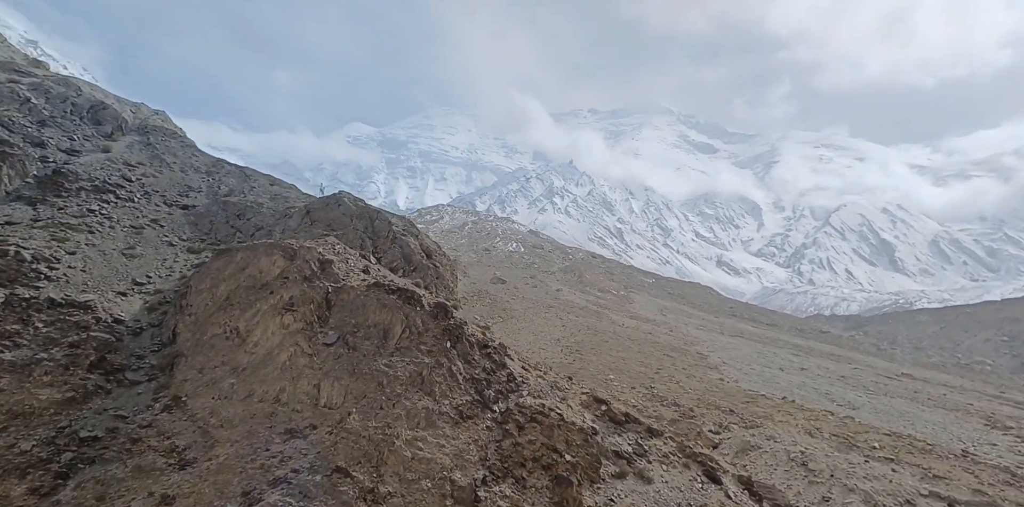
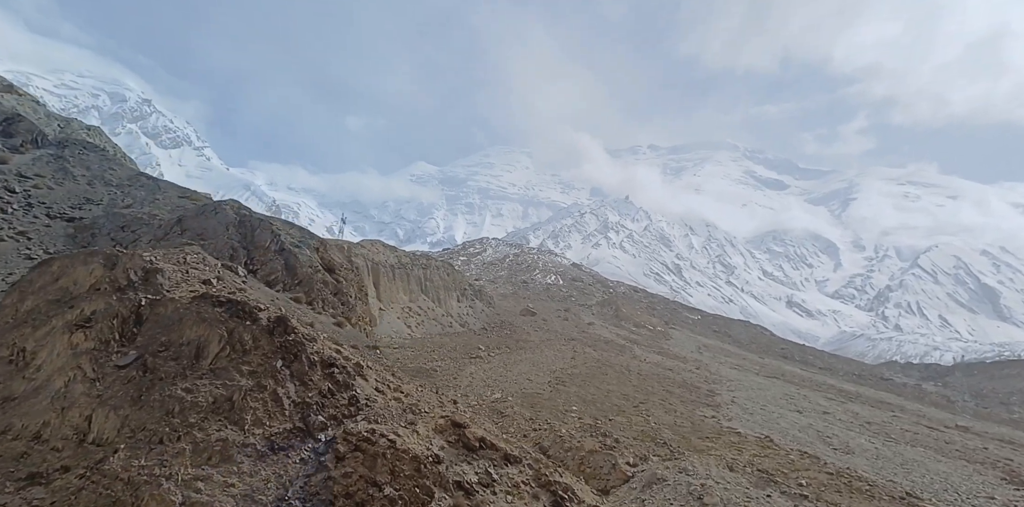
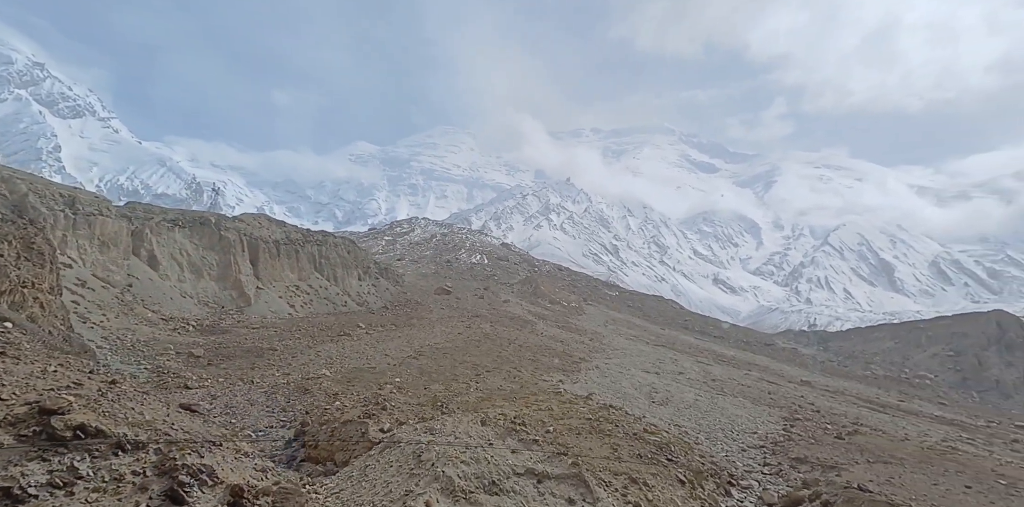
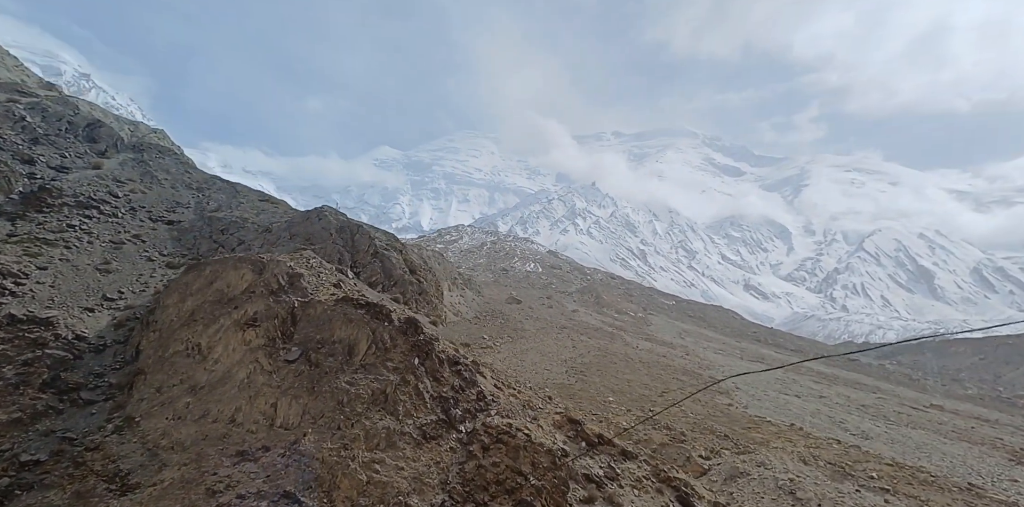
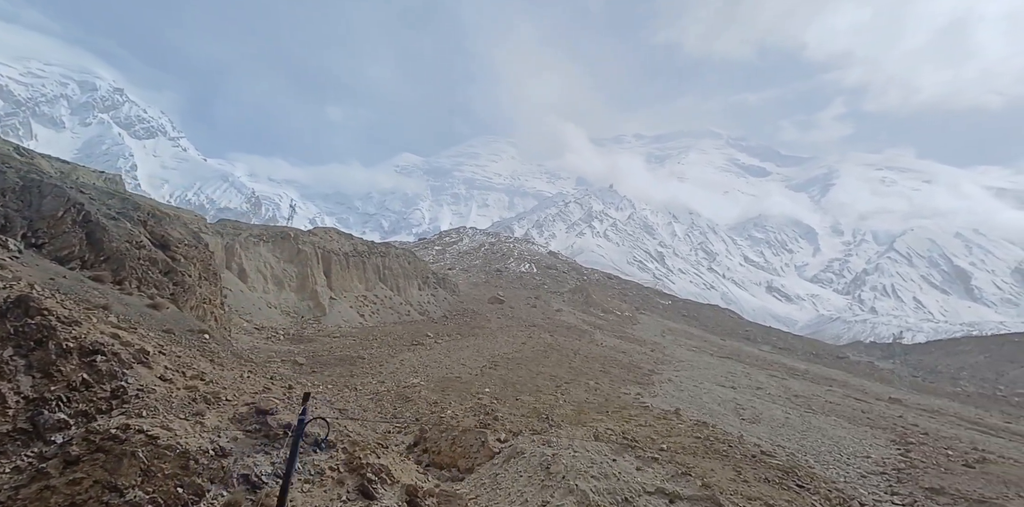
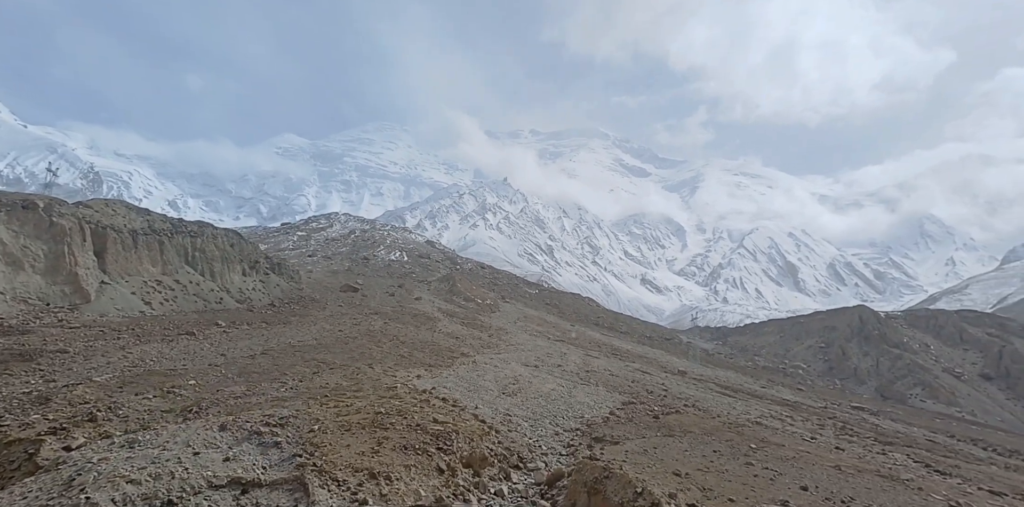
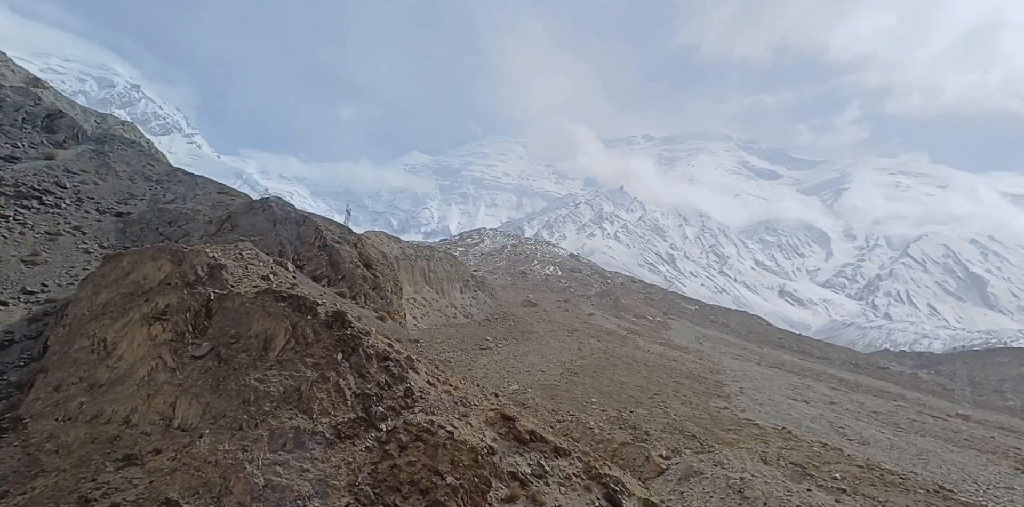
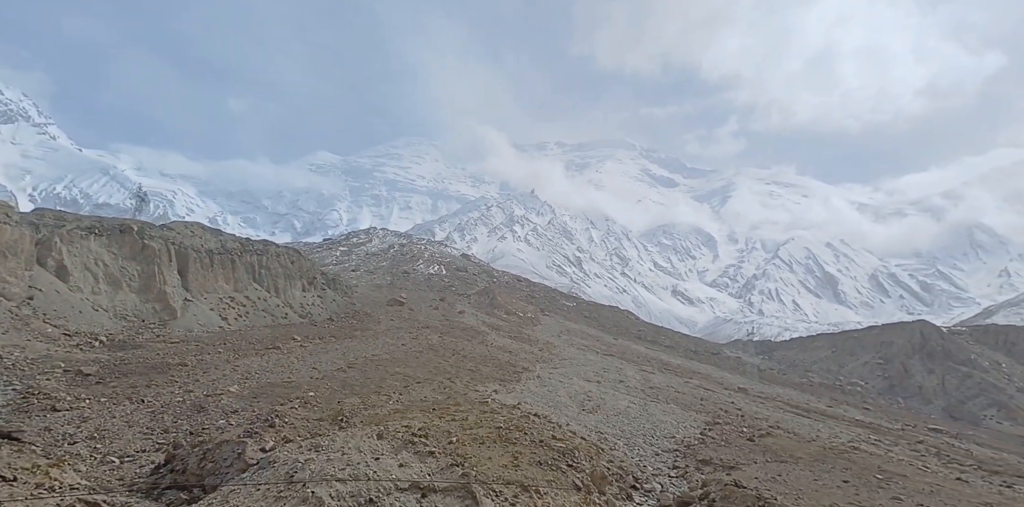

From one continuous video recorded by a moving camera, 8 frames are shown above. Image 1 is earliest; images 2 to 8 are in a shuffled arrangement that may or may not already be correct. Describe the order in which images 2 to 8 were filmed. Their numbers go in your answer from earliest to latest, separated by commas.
4, 7, 2, 5, 3, 8, 6
